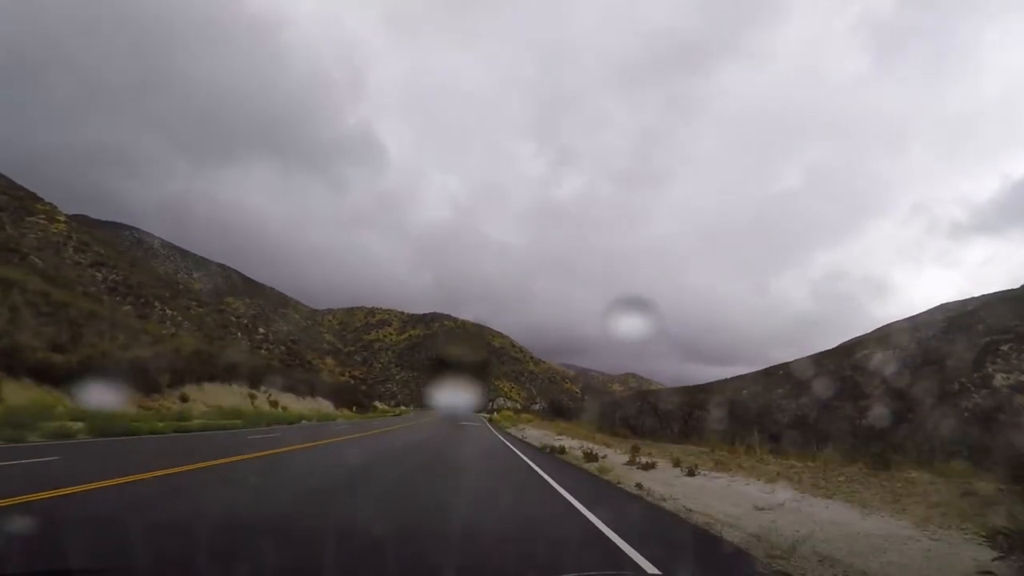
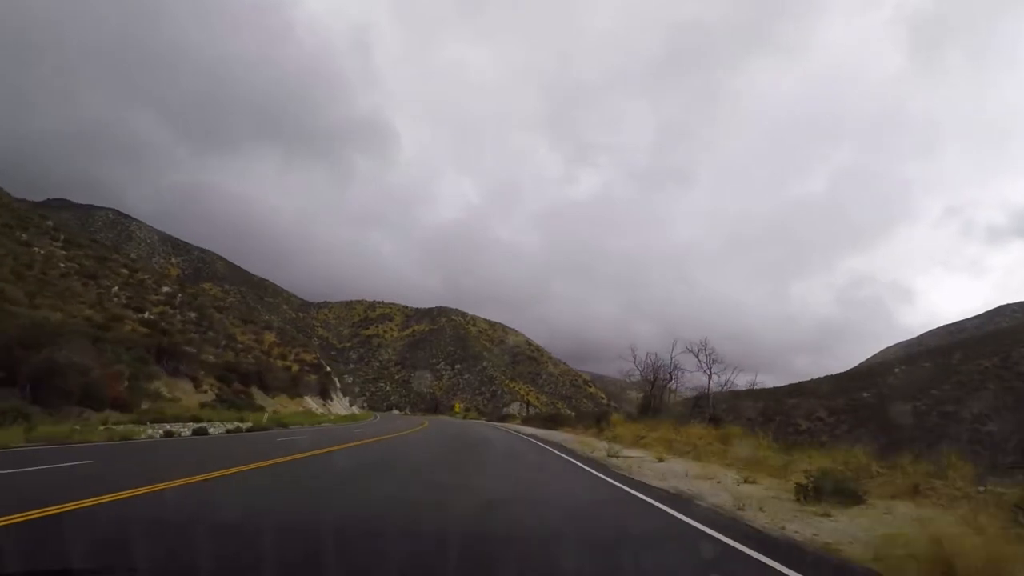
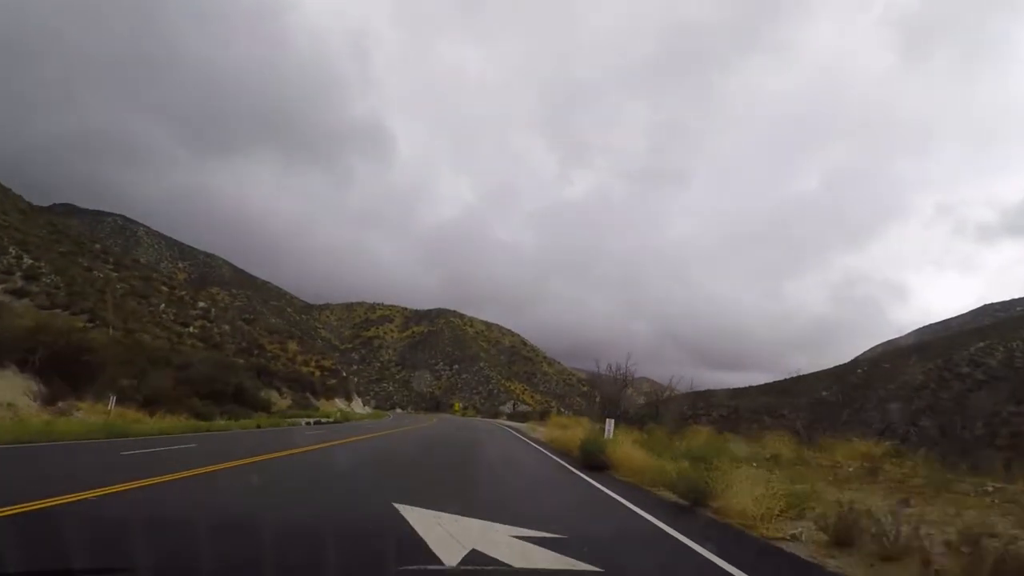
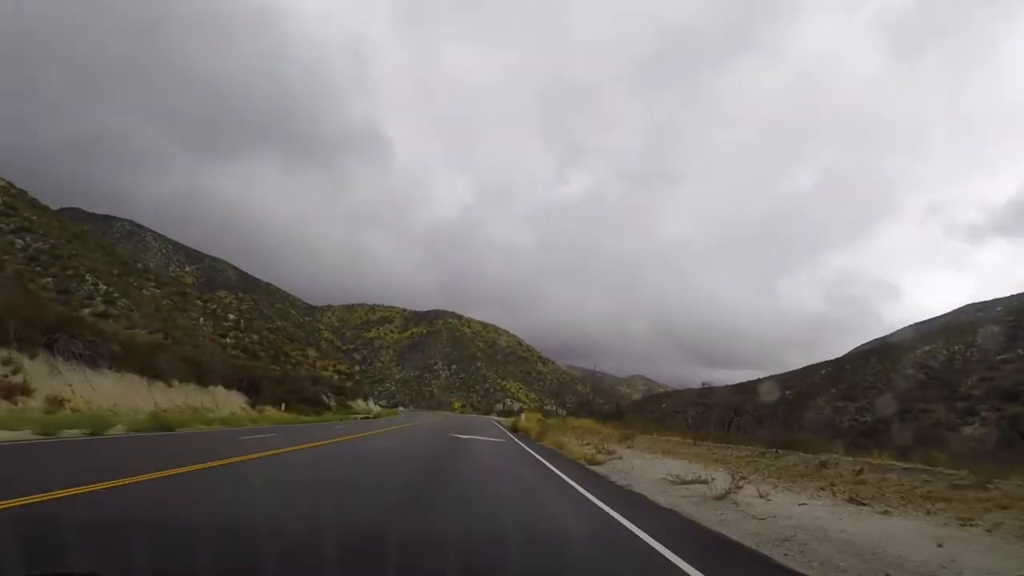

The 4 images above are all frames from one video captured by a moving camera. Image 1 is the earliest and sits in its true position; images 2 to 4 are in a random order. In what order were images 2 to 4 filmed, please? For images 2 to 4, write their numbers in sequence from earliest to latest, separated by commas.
4, 3, 2
